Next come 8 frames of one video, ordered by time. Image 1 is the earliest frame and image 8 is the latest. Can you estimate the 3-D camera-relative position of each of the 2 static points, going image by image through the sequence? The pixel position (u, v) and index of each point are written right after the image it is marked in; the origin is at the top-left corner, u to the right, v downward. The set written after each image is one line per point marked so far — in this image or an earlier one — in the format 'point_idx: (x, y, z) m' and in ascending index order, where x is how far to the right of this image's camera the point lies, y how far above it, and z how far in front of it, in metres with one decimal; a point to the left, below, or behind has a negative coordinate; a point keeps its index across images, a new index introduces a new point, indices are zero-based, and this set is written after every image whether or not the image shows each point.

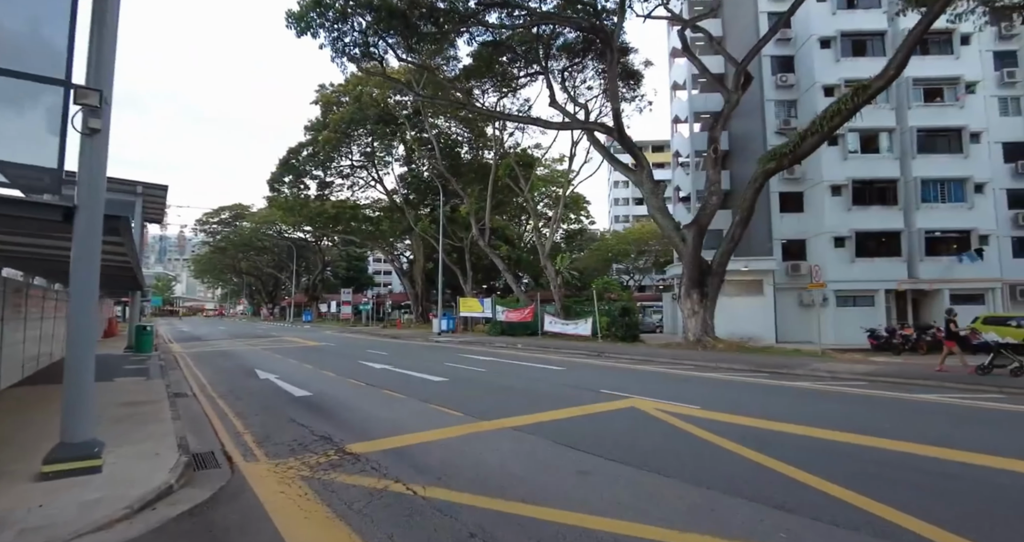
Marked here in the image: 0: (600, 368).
0: (+2.6, -2.8, +14.0) m
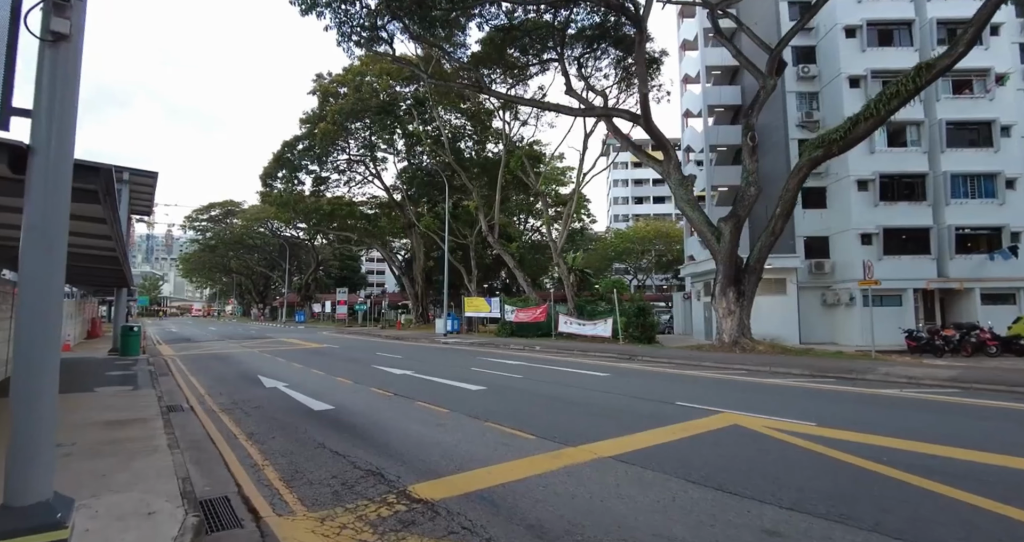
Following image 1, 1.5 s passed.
0: (+3.5, -2.7, +12.6) m
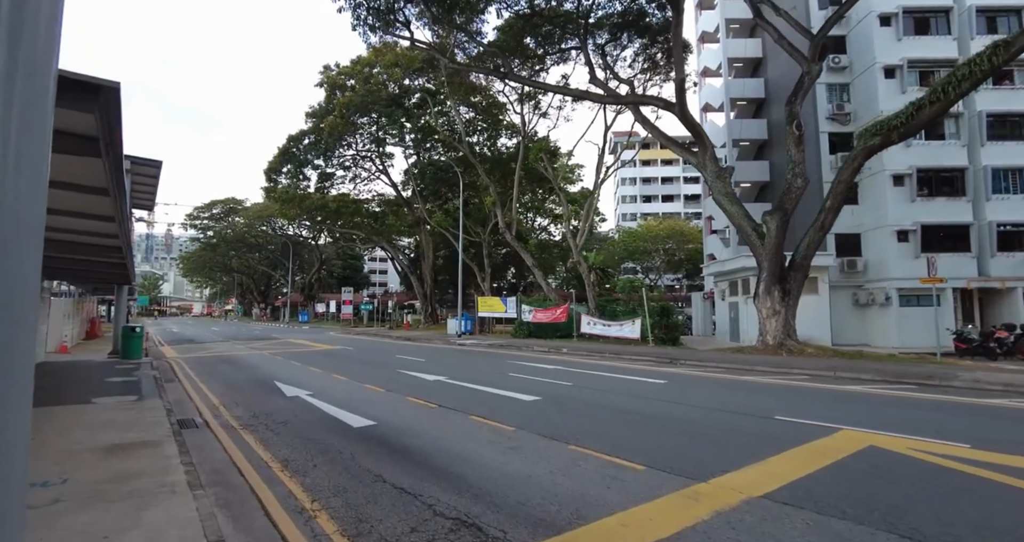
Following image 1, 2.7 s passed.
0: (+4.5, -2.6, +11.3) m
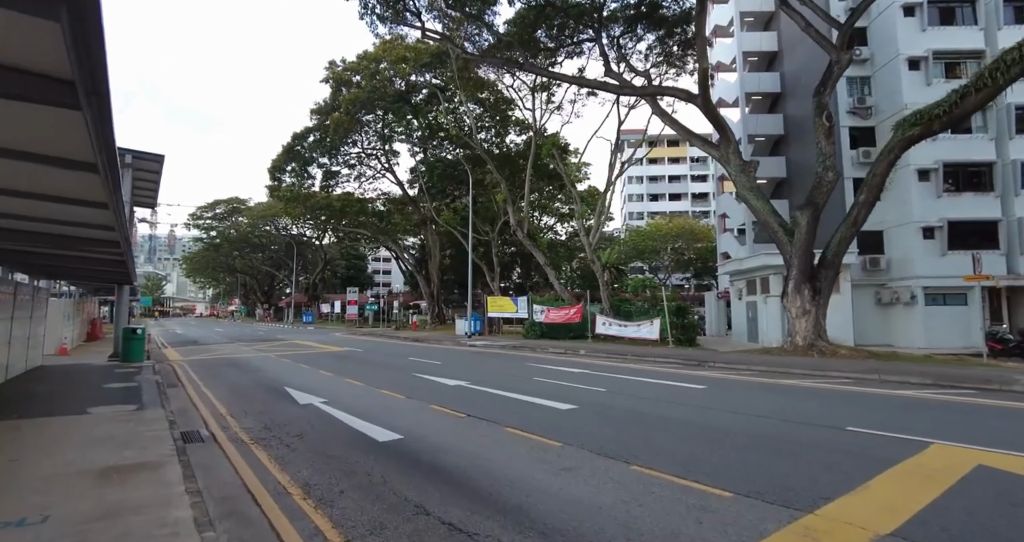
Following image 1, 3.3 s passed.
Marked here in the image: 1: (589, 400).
0: (+5.1, -2.5, +10.6) m
1: (+1.3, -2.3, +8.6) m
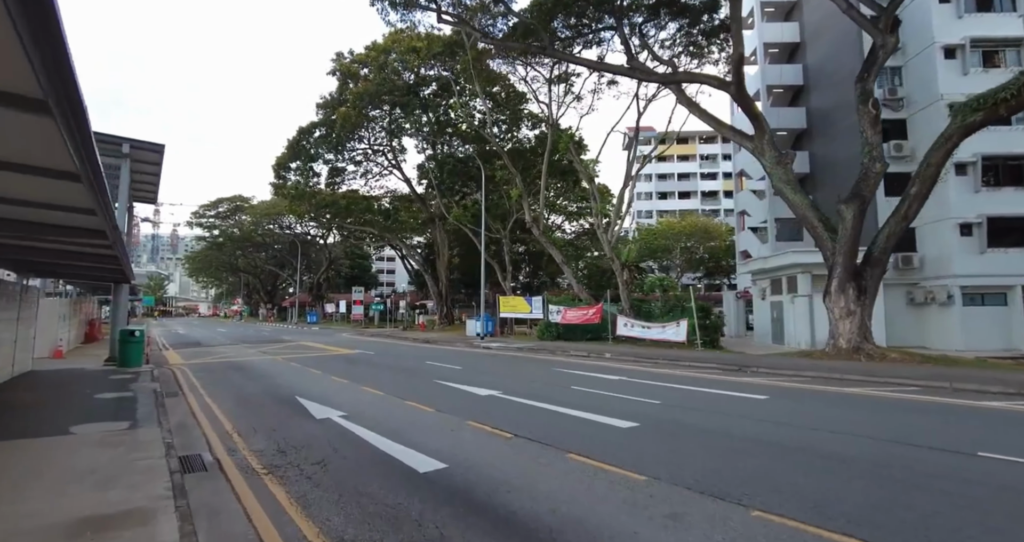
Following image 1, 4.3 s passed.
0: (+5.8, -2.4, +9.5) m
1: (+2.0, -2.2, +7.5) m
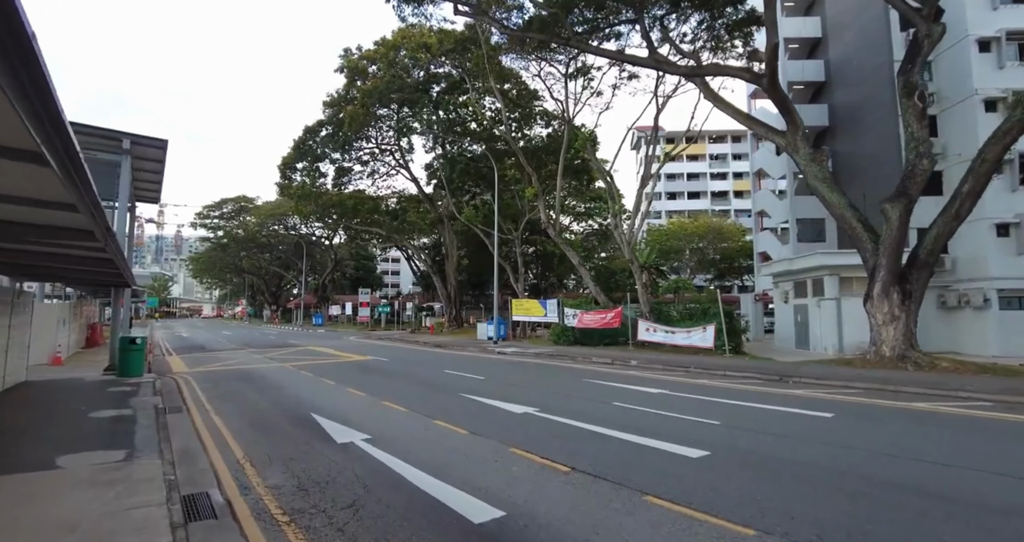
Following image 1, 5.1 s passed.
0: (+6.4, -2.5, +8.6) m
1: (+2.7, -2.3, +6.7) m
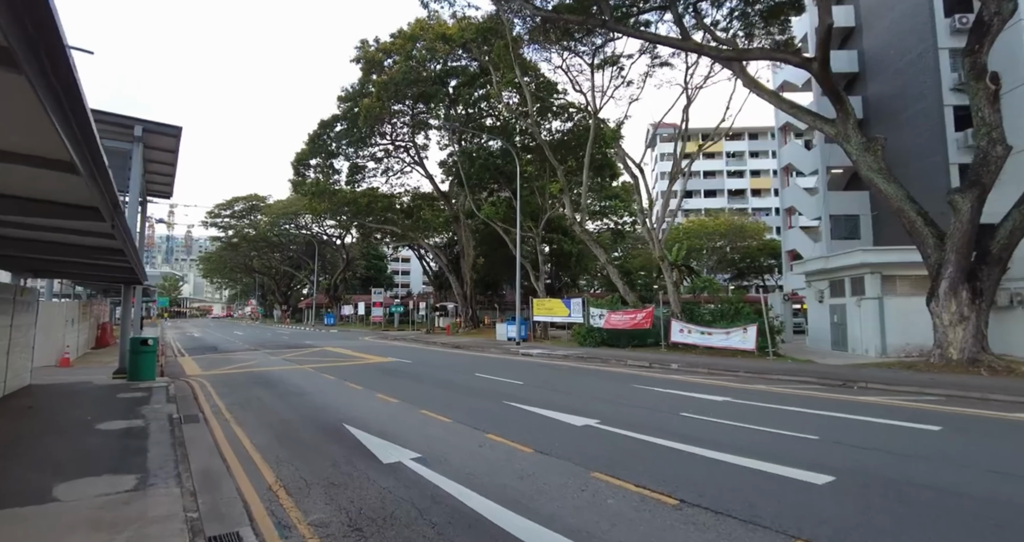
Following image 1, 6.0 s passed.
0: (+7.3, -2.4, +7.5) m
1: (+3.5, -2.2, +5.6) m
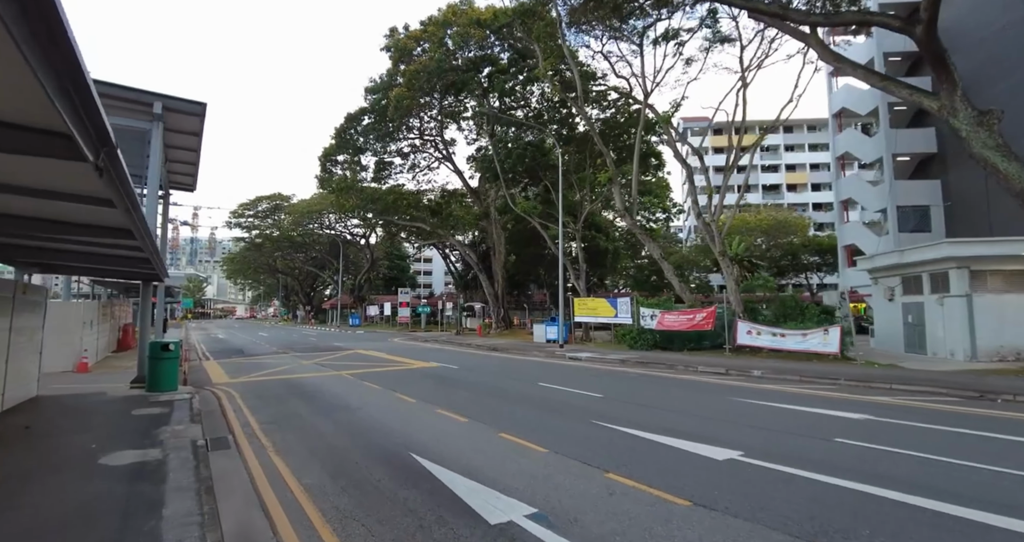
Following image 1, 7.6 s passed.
0: (+8.7, -2.2, +5.5) m
1: (+4.8, -2.0, +3.8) m
